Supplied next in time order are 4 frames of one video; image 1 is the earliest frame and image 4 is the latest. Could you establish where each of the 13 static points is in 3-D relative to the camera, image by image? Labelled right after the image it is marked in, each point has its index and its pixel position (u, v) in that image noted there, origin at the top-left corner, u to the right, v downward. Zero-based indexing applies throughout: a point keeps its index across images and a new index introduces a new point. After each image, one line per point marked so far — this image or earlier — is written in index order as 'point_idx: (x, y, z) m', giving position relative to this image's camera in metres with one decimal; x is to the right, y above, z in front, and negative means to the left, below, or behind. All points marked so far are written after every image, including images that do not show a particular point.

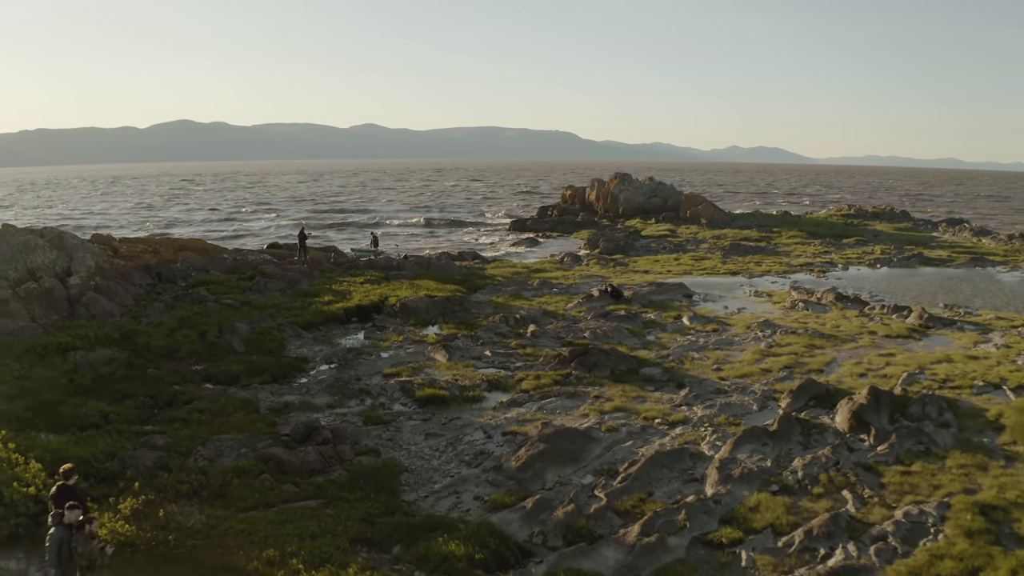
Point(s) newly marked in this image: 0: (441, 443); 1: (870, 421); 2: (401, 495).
0: (-1.8, -3.8, +15.7) m
1: (+10.4, -3.9, +18.4) m
2: (-2.3, -4.2, +13.2) m
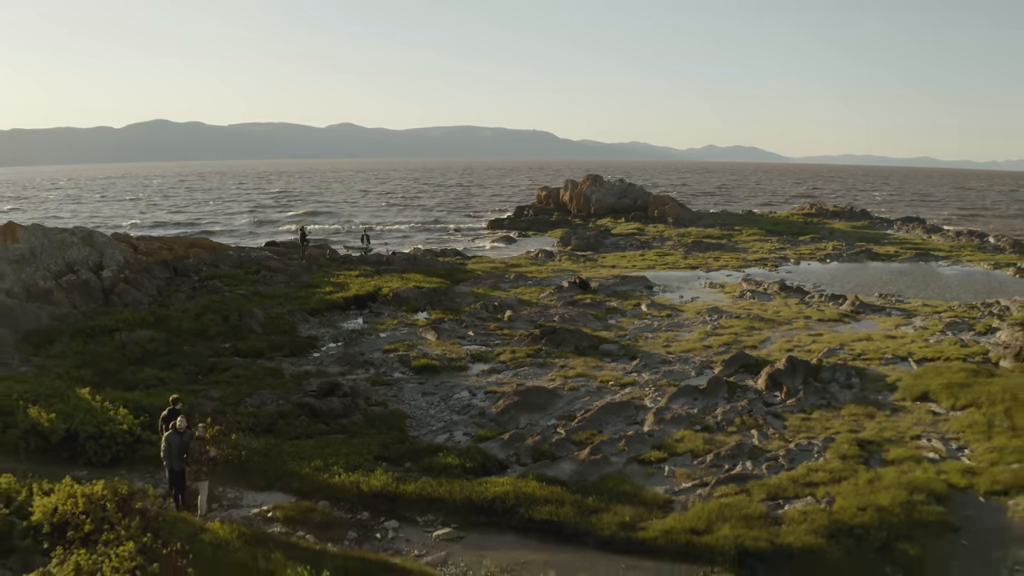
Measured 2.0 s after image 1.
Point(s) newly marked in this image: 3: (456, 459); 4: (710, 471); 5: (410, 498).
0: (-2.4, -3.4, +19.5) m
1: (+9.7, -3.3, +22.6) m
2: (-2.8, -3.8, +16.9) m
3: (-1.3, -4.0, +14.8) m
4: (+4.9, -4.5, +15.6) m
5: (-2.1, -4.3, +13.2) m
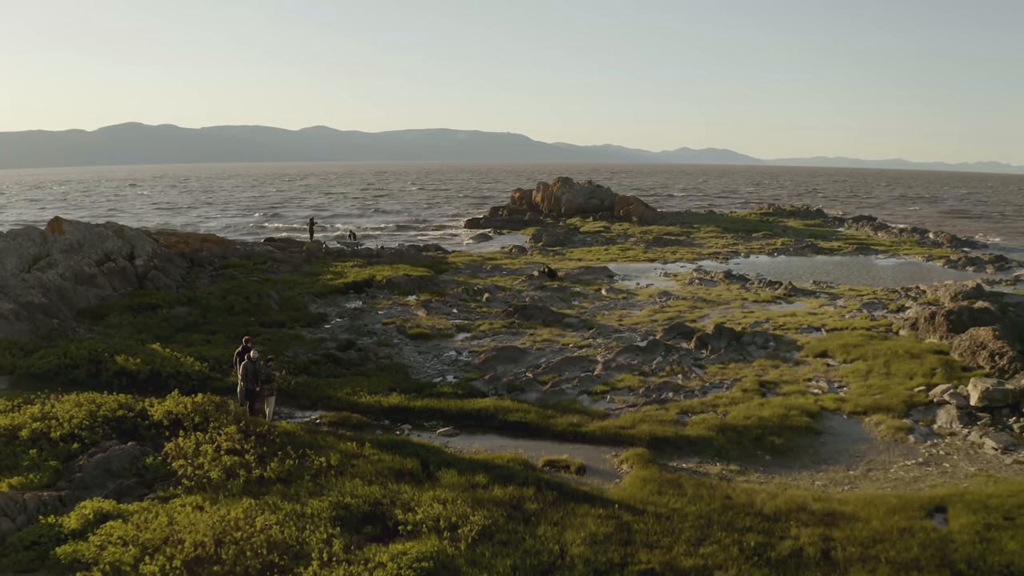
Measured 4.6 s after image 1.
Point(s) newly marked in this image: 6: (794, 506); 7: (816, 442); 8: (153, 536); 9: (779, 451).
0: (-3.2, -2.6, +24.3) m
1: (+8.8, -2.4, +27.9) m
2: (-3.5, -3.0, +21.7) m
3: (-1.9, -3.2, +19.7) m
4: (+4.2, -3.6, +20.8) m
5: (-2.6, -3.5, +18.0) m
6: (+6.3, -4.8, +14.1) m
7: (+9.0, -4.5, +18.7) m
8: (-6.3, -4.3, +11.1) m
9: (+7.4, -4.5, +17.7) m
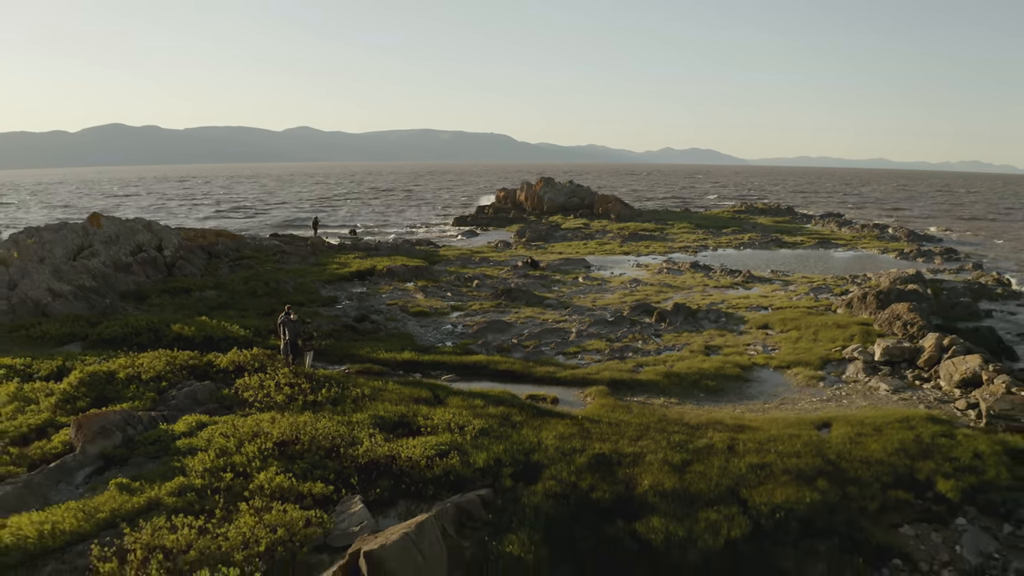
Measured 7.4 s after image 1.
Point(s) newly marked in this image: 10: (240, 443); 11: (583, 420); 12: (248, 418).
0: (-3.7, -1.8, +28.7) m
1: (+8.1, -1.5, +32.6) m
2: (-4.0, -2.1, +26.1) m
3: (-2.4, -2.3, +24.1) m
4: (+3.7, -2.7, +25.3) m
5: (-3.0, -2.7, +22.4) m
6: (+6.0, -3.9, +18.8) m
7: (+8.6, -3.6, +23.4) m
8: (-6.5, -3.5, +15.4) m
9: (+7.0, -3.6, +22.3) m
10: (-6.4, -3.7, +15.0) m
11: (+2.0, -3.7, +17.7) m
12: (-6.8, -3.4, +16.4) m
